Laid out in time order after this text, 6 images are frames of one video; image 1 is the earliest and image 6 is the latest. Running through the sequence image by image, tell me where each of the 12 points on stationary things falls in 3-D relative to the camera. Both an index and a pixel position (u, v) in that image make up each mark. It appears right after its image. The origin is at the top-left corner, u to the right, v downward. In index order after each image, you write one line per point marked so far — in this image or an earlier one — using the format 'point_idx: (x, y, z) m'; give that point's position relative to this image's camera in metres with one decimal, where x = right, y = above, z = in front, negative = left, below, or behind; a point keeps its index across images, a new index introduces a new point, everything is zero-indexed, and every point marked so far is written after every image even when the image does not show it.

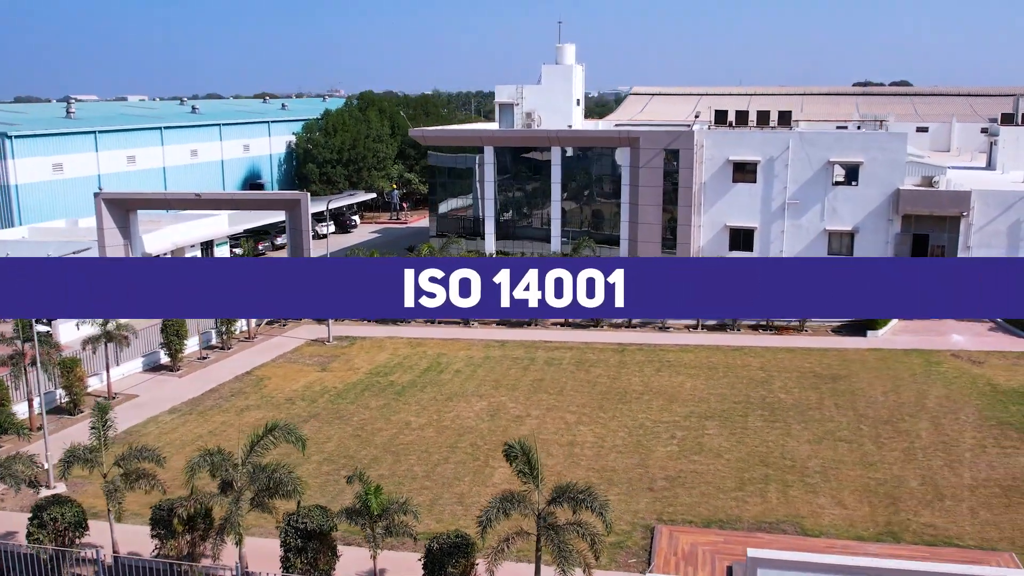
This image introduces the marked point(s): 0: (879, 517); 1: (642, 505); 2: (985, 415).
0: (+5.3, -3.3, +13.0) m
1: (+1.9, -3.2, +13.4) m
2: (+8.9, -2.4, +17.1) m
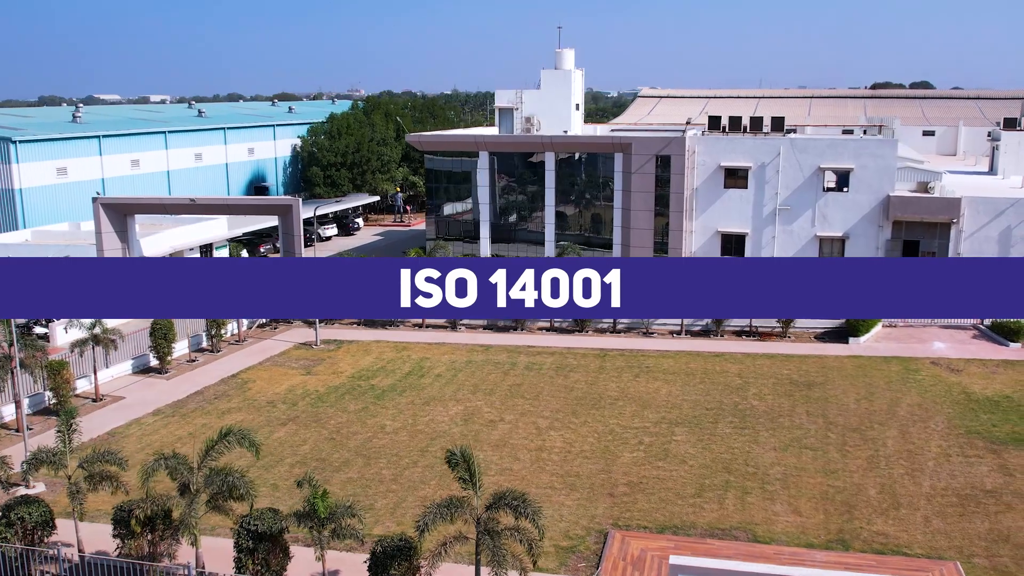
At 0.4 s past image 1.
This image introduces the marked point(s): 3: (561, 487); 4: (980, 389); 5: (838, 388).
0: (+4.7, -3.5, +13.2) m
1: (+1.3, -3.4, +13.7) m
2: (+8.4, -2.6, +17.2) m
3: (+0.8, -3.2, +14.5) m
4: (+9.9, -2.1, +19.2) m
5: (+6.9, -2.1, +19.2) m
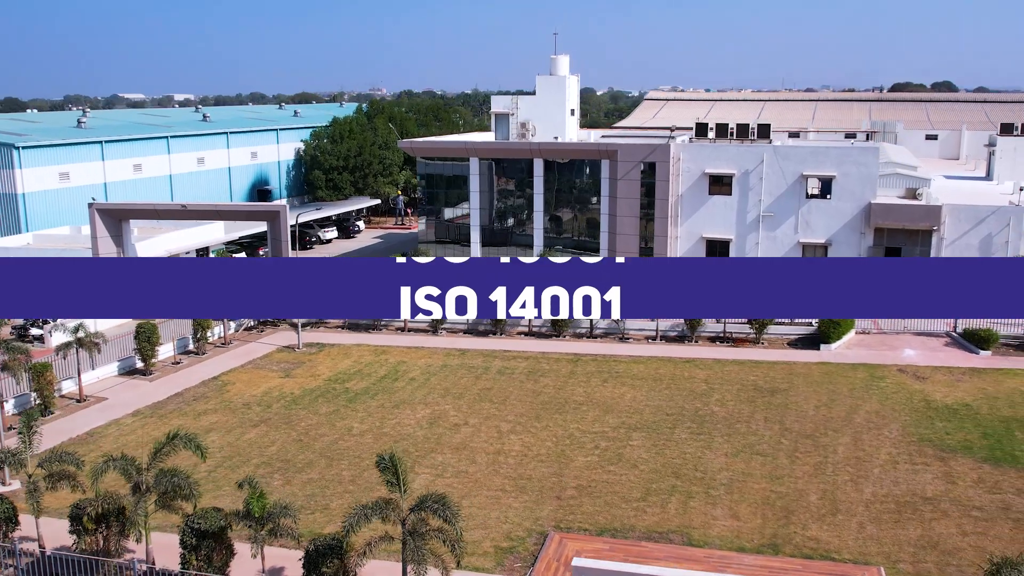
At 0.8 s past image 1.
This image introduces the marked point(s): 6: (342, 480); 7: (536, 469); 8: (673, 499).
0: (+3.8, -3.6, +13.6) m
1: (+0.5, -3.5, +14.2) m
2: (+7.7, -2.8, +17.5) m
3: (0.0, -3.3, +15.0) m
4: (+9.3, -2.3, +19.5) m
5: (+6.2, -2.3, +19.5) m
6: (-2.9, -3.2, +15.4) m
7: (+0.4, -3.2, +15.8) m
8: (+2.6, -3.4, +14.6) m
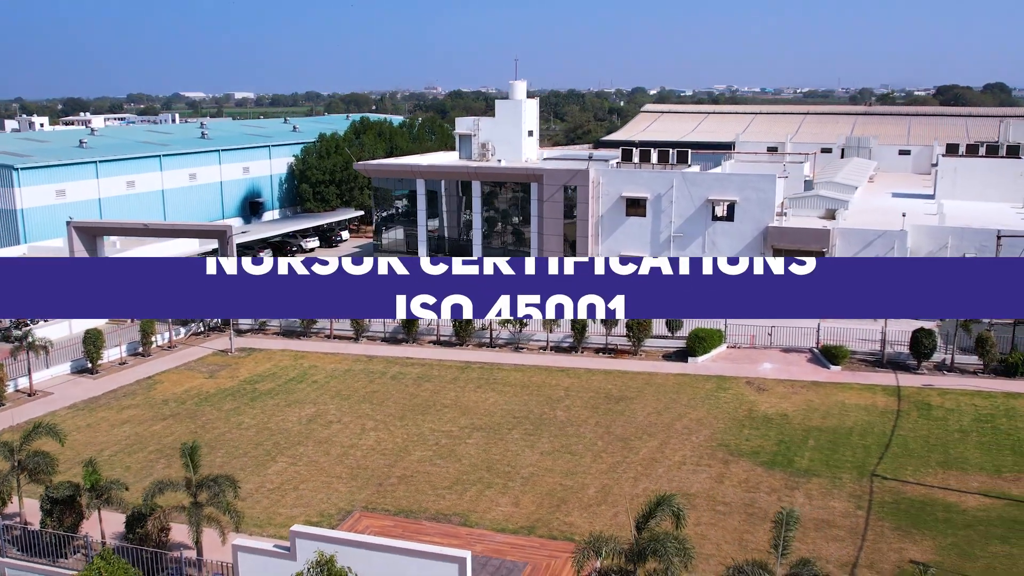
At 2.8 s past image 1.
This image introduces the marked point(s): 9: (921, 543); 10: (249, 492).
0: (+0.4, -4.1, +16.5) m
1: (-2.9, -4.0, +17.2) m
2: (+4.5, -3.3, +20.1) m
3: (-3.3, -3.8, +18.1) m
4: (+6.2, -2.9, +22.0) m
5: (+3.2, -2.8, +22.2) m
6: (-6.2, -3.6, +18.6) m
7: (-2.9, -3.6, +18.8) m
8: (-0.7, -3.9, +17.5) m
9: (+6.9, -4.3, +15.3) m
10: (-5.0, -3.9, +17.3) m
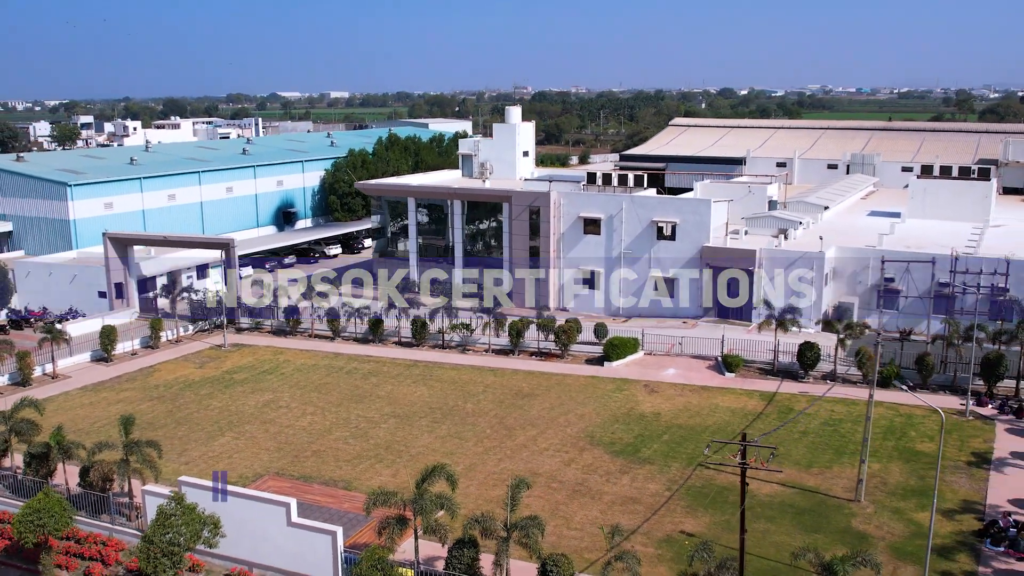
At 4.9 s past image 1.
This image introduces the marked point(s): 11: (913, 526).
0: (-2.5, -4.5, +20.7) m
1: (-5.6, -4.2, +21.8) m
2: (+2.0, -3.7, +23.9) m
3: (-6.0, -4.0, +22.7) m
4: (+3.9, -3.4, +25.6) m
5: (+0.9, -3.2, +26.1) m
6: (-8.8, -3.9, +23.4) m
7: (-5.5, -3.9, +23.4) m
8: (-3.5, -4.2, +21.9) m
9: (+3.9, -4.8, +18.9) m
10: (-7.8, -4.1, +22.0) m
11: (+8.2, -4.9, +18.6) m
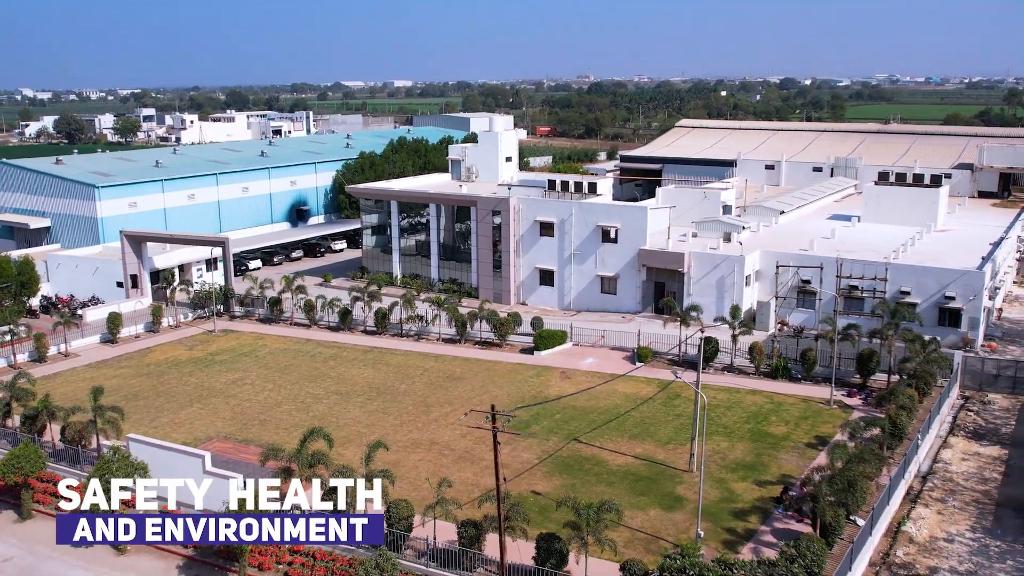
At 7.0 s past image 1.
0: (-5.2, -4.4, +25.1) m
1: (-8.3, -4.2, +26.4) m
2: (-0.6, -3.7, +28.0) m
3: (-8.6, -3.9, +27.4) m
4: (+1.5, -3.4, +29.6) m
5: (-1.5, -3.2, +30.3) m
6: (-11.3, -3.7, +28.3) m
7: (-8.0, -3.8, +28.0) m
8: (-6.2, -4.1, +26.4) m
9: (+1.0, -4.9, +22.9) m
10: (-10.4, -4.0, +26.9) m
11: (+5.3, -5.0, +22.3) m
